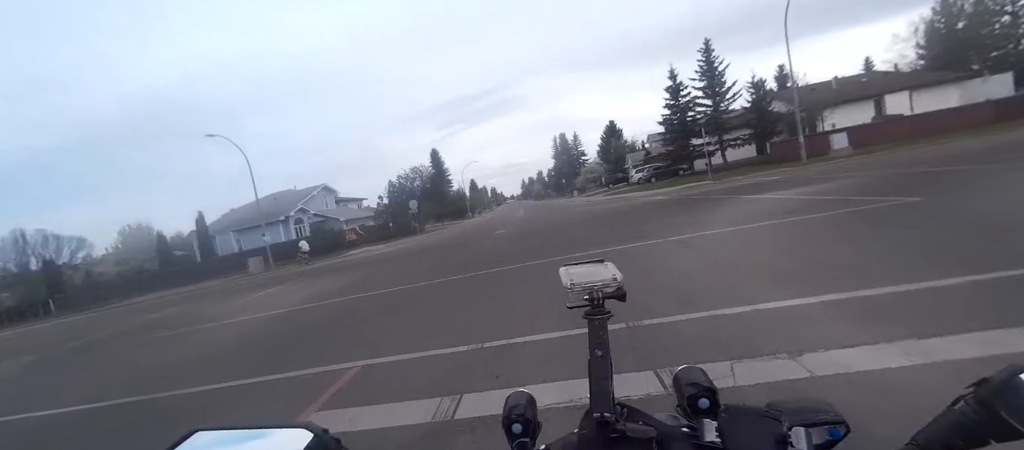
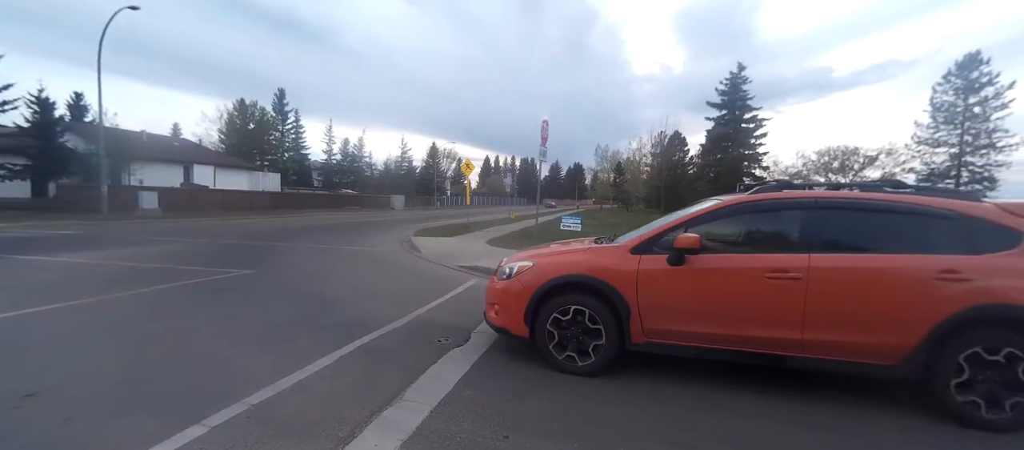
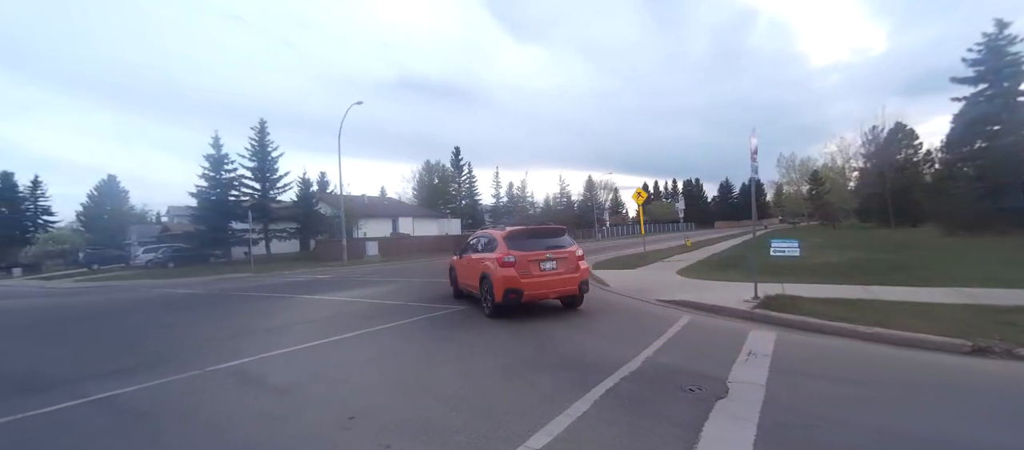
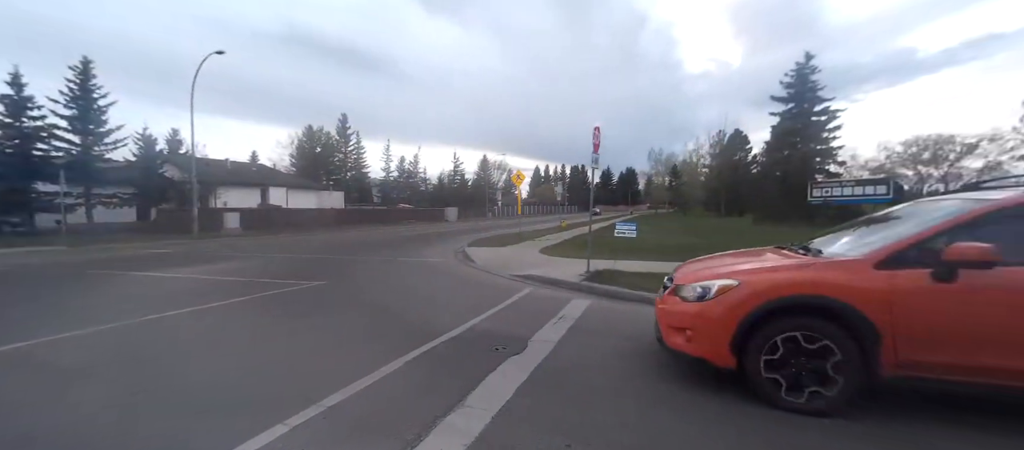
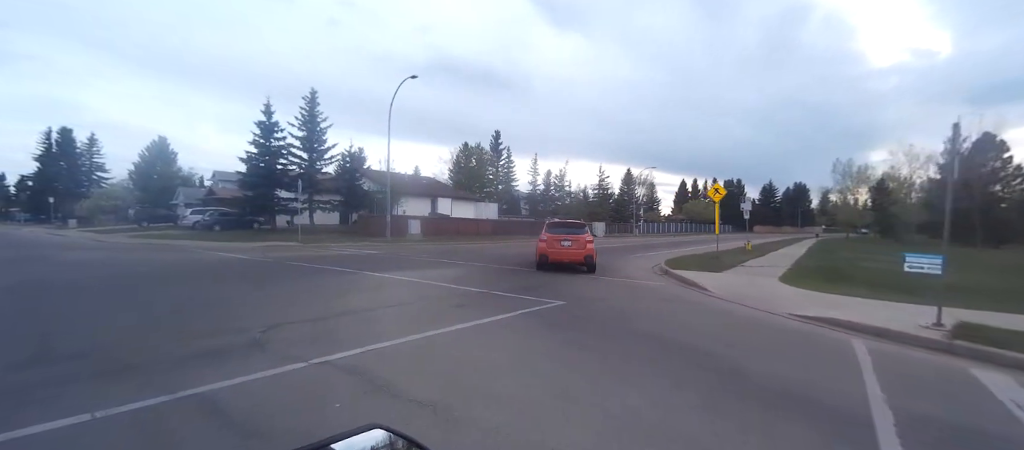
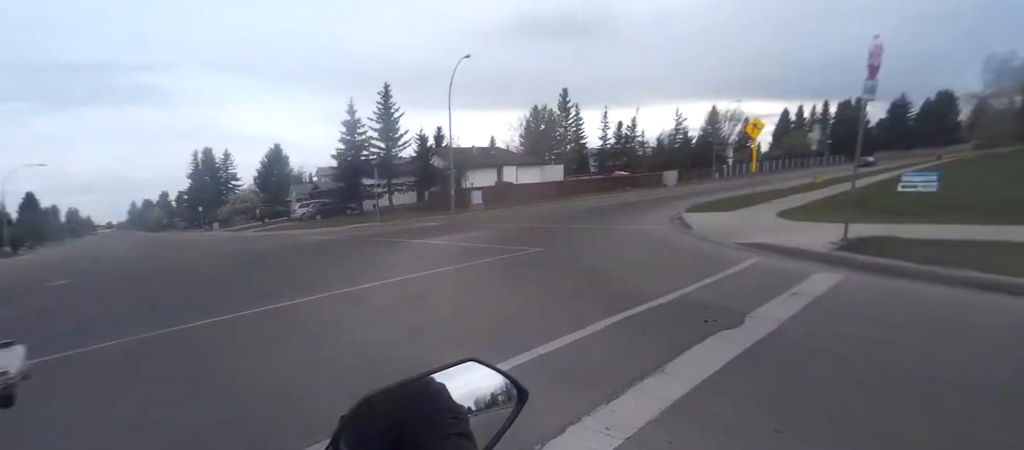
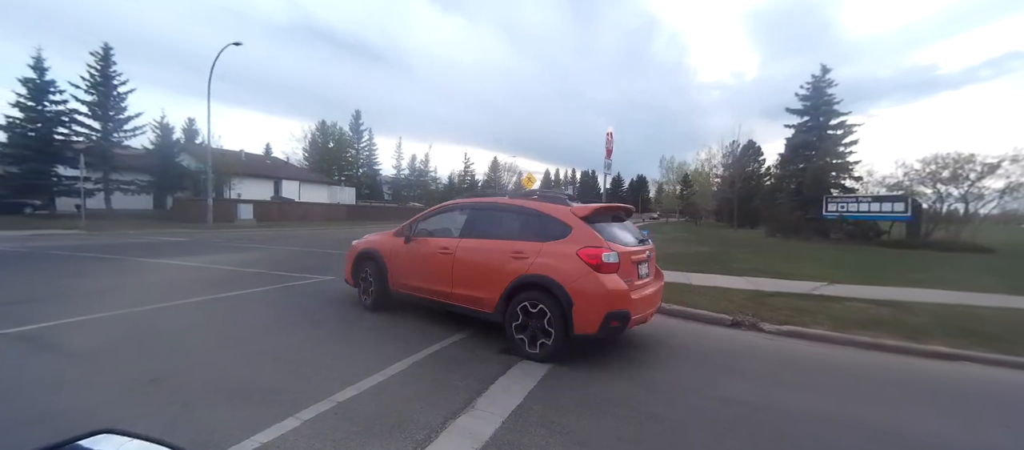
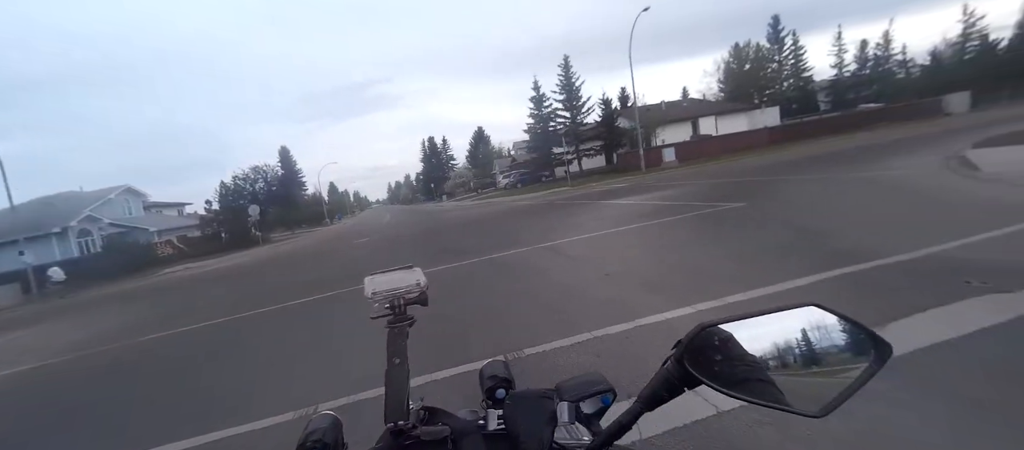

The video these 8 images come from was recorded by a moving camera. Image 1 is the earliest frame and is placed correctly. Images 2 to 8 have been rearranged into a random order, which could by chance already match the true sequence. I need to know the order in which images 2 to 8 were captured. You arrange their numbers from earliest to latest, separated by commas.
8, 6, 4, 2, 7, 3, 5
